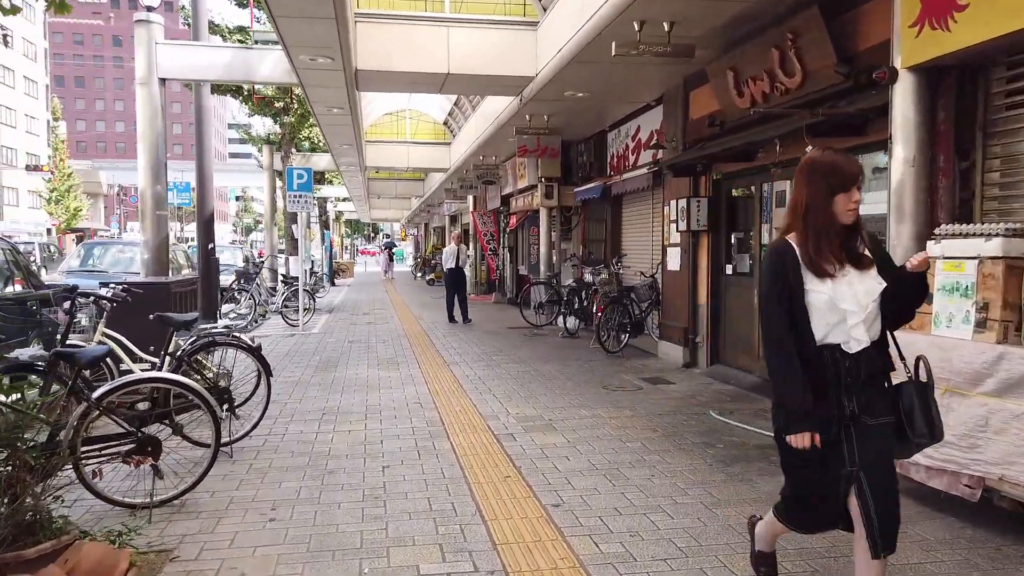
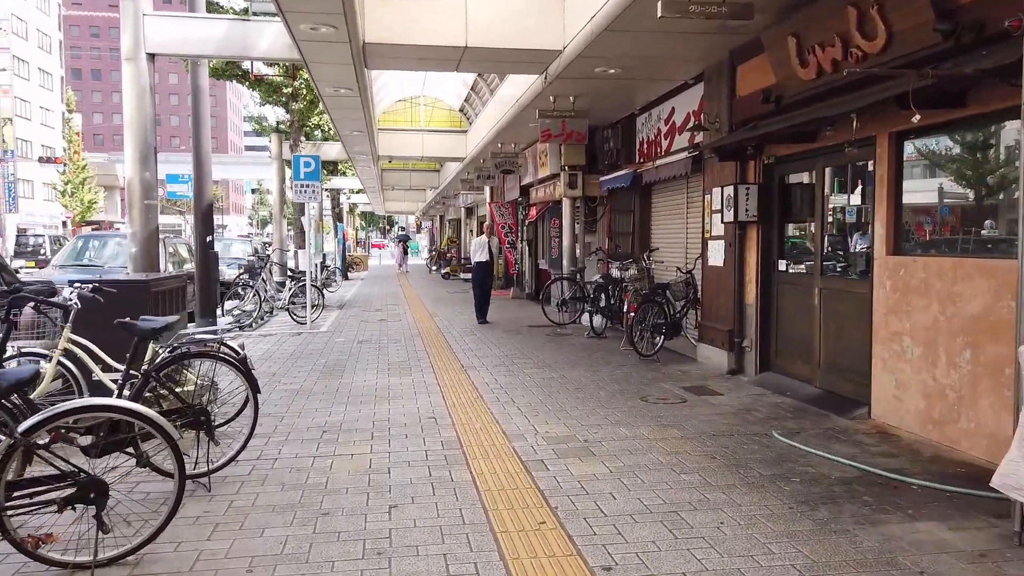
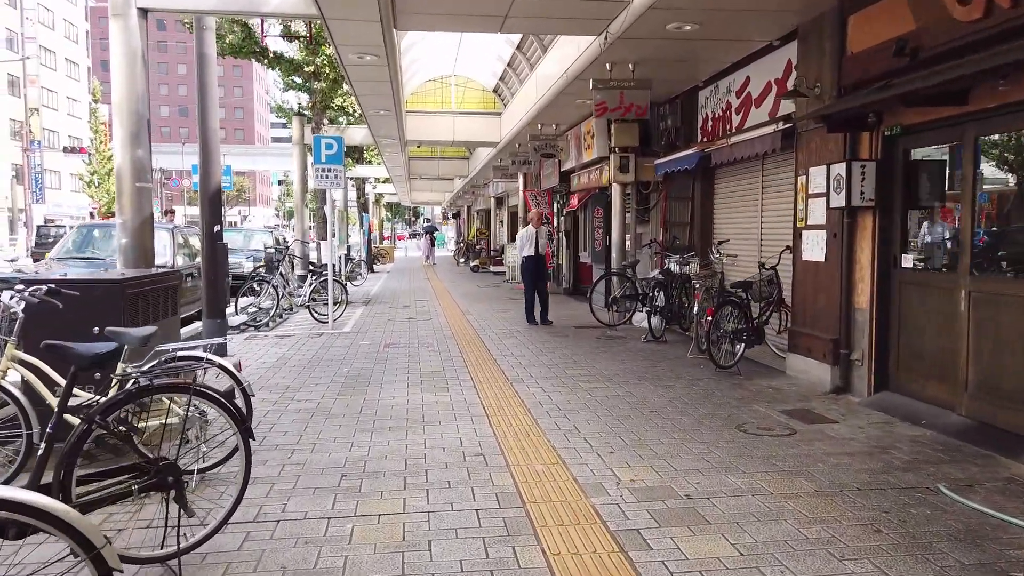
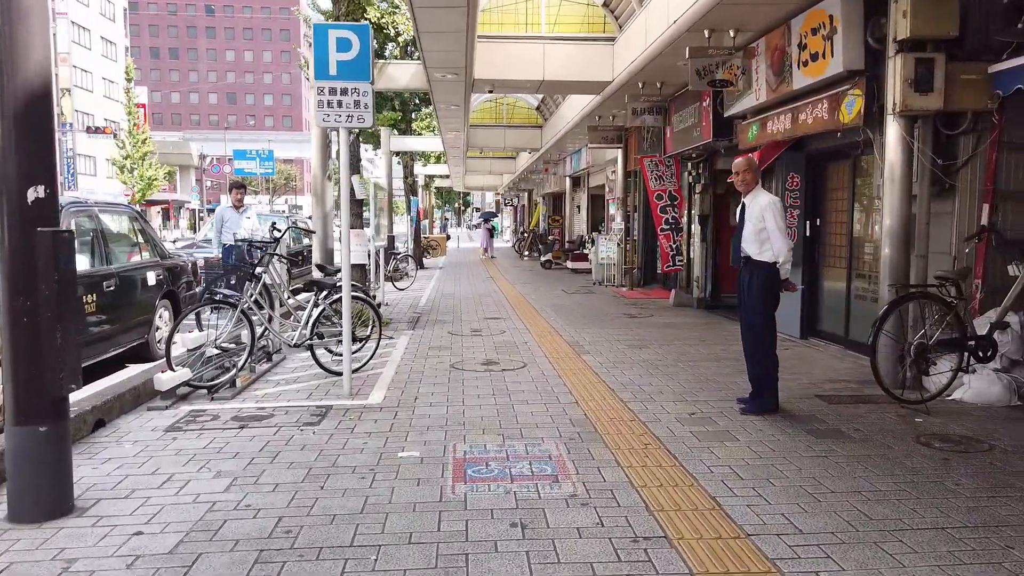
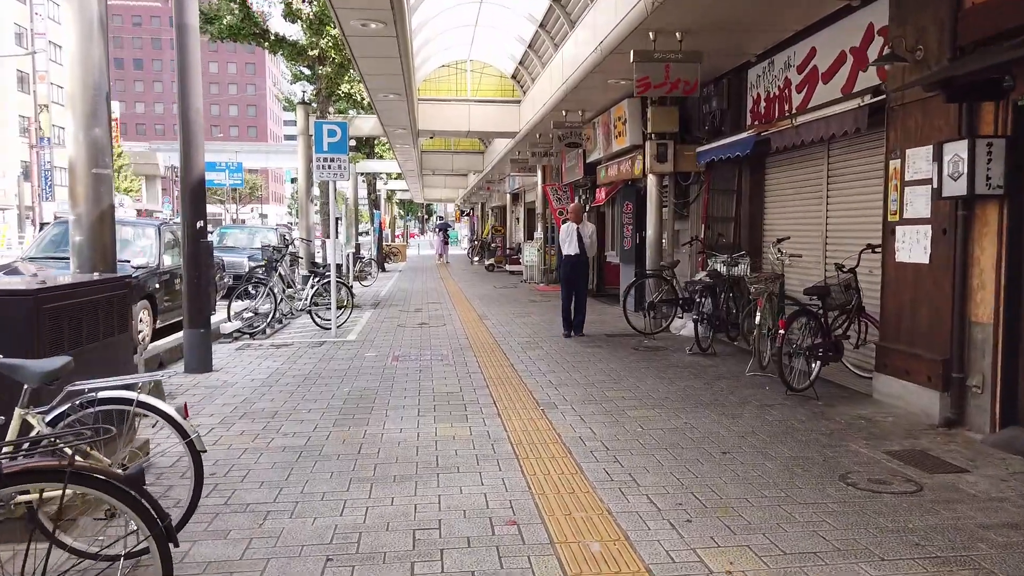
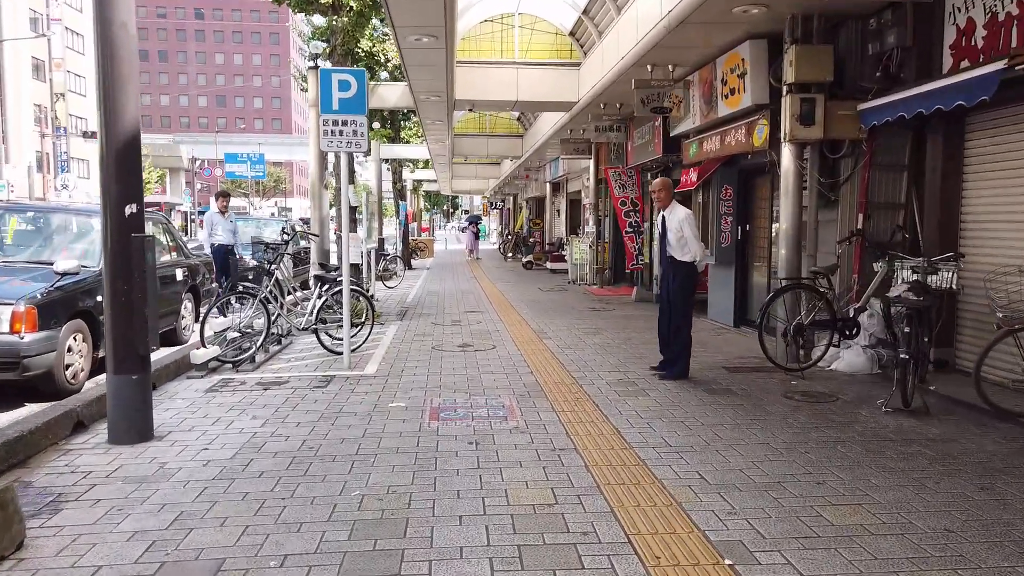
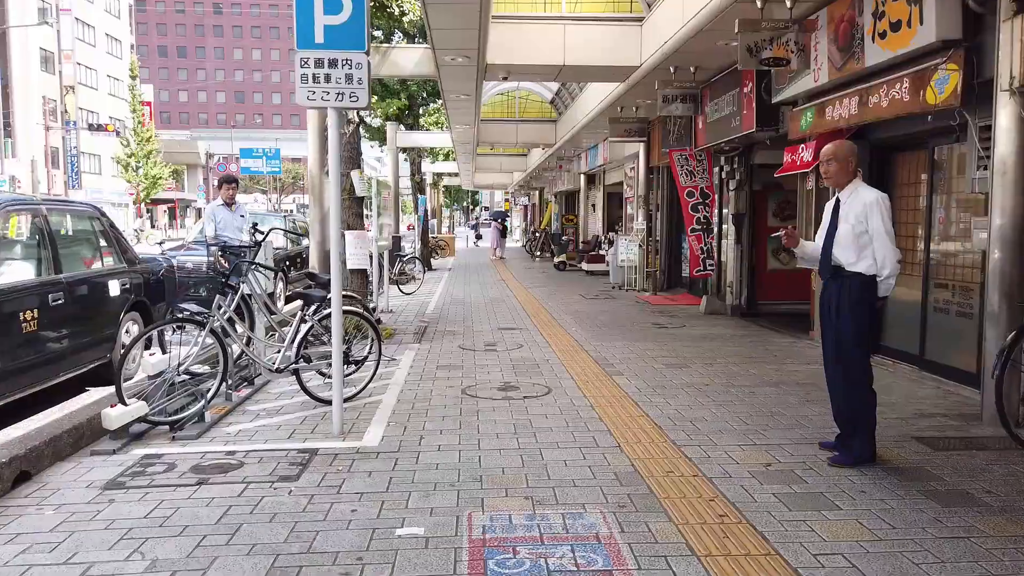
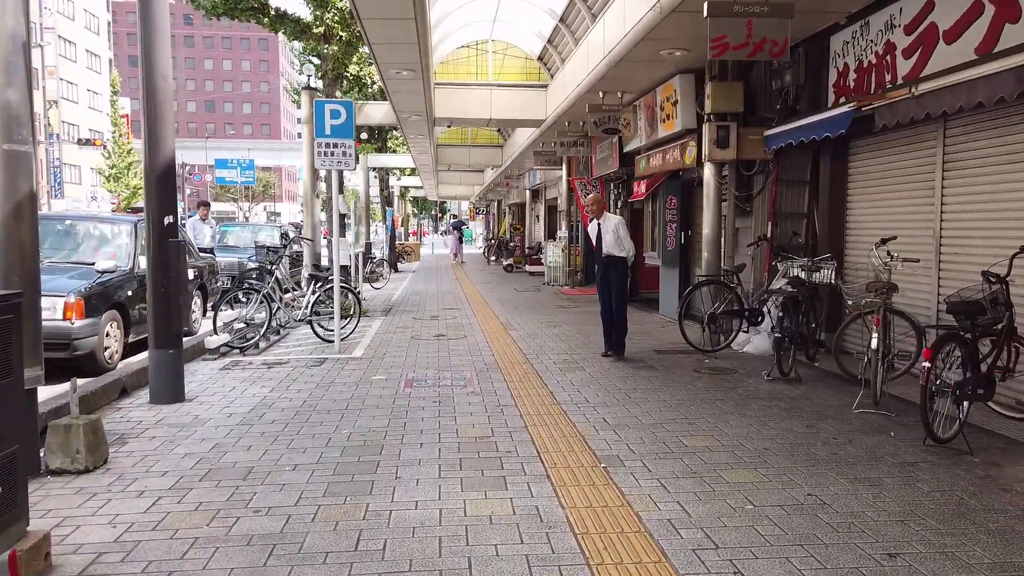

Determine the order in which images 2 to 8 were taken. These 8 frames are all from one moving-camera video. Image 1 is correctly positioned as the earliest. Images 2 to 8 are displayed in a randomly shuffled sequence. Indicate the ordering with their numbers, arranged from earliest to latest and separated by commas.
2, 3, 5, 8, 6, 4, 7
